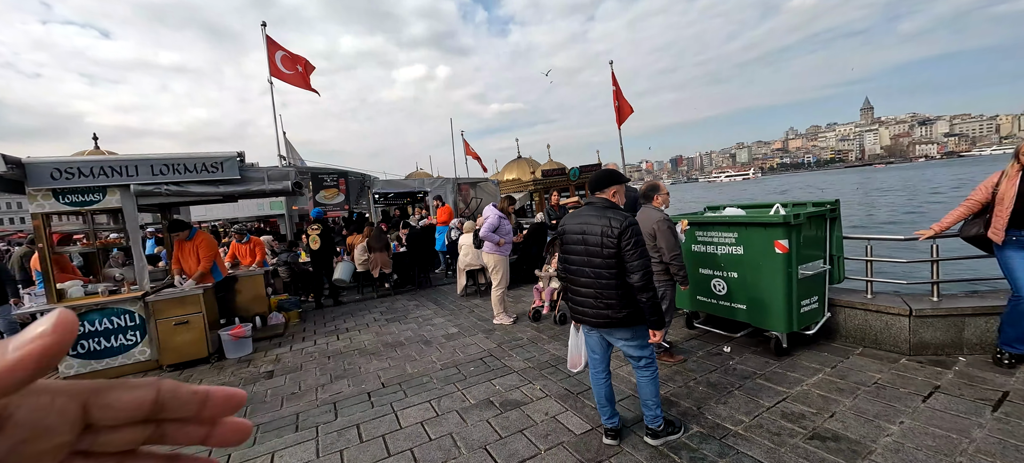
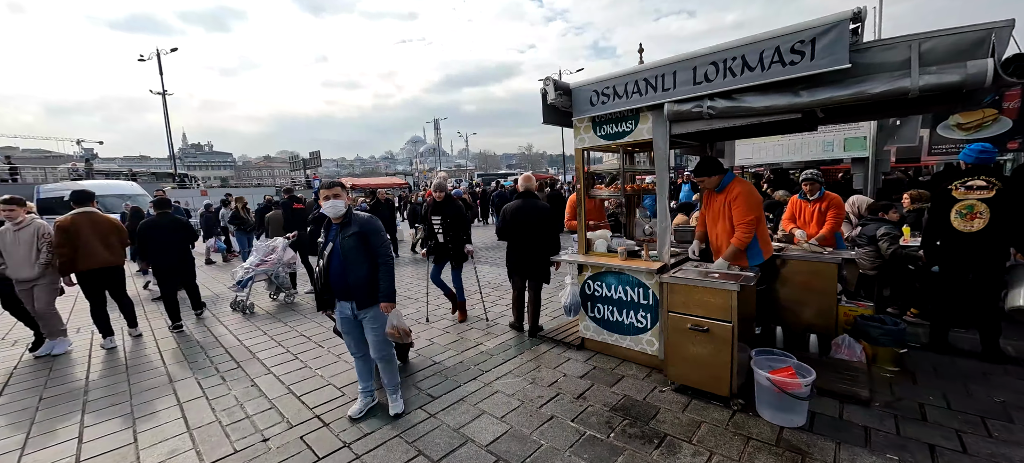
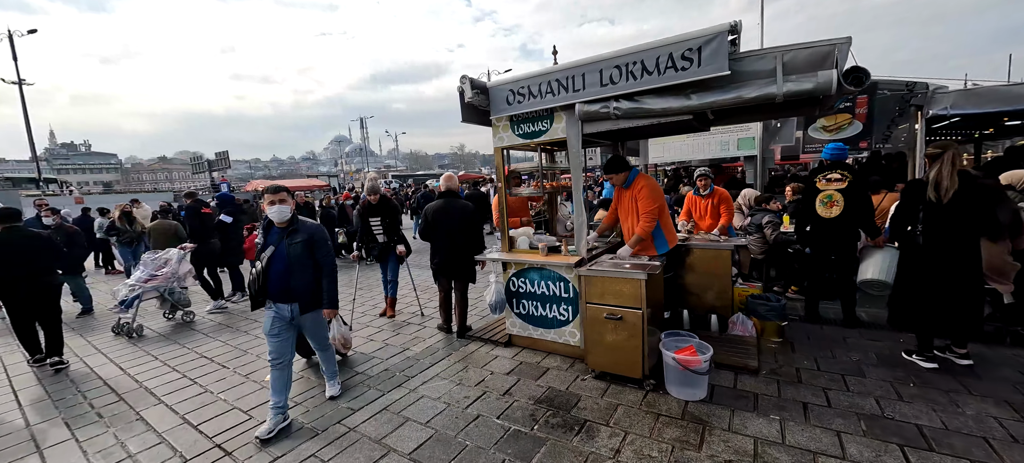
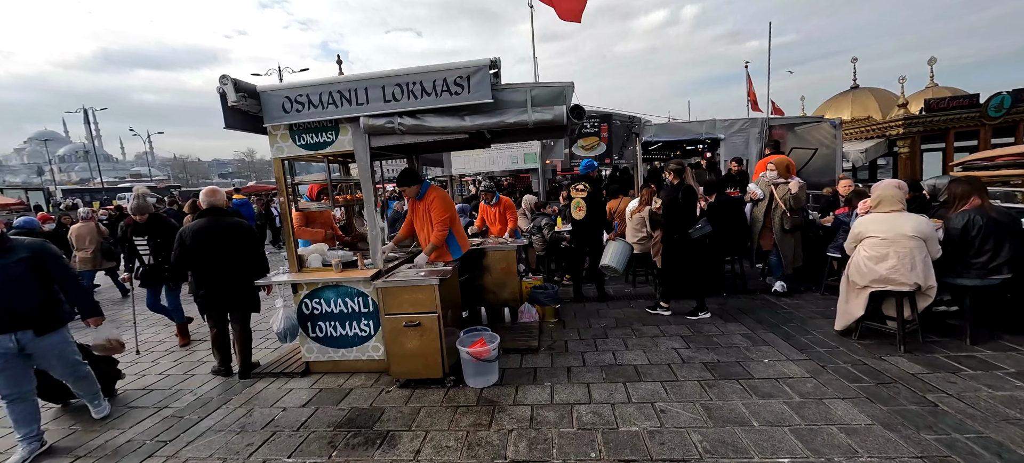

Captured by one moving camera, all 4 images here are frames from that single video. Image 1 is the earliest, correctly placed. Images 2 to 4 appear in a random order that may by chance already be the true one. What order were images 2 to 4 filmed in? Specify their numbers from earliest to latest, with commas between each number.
4, 3, 2
